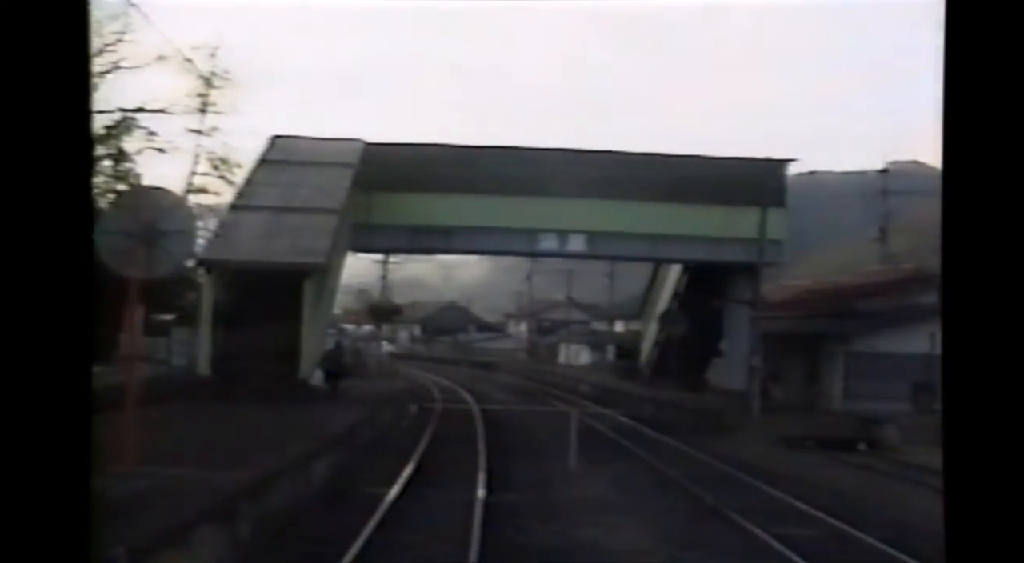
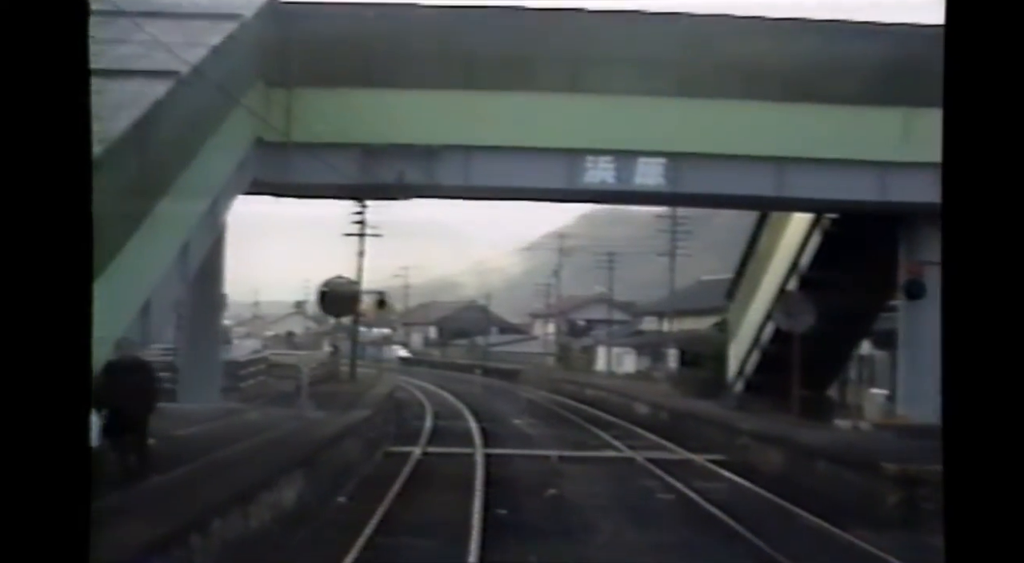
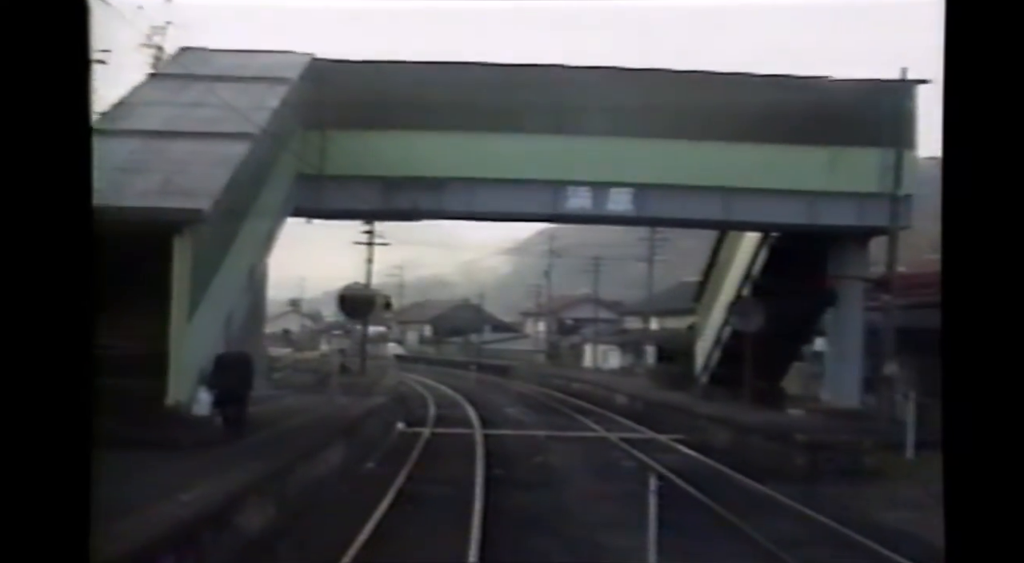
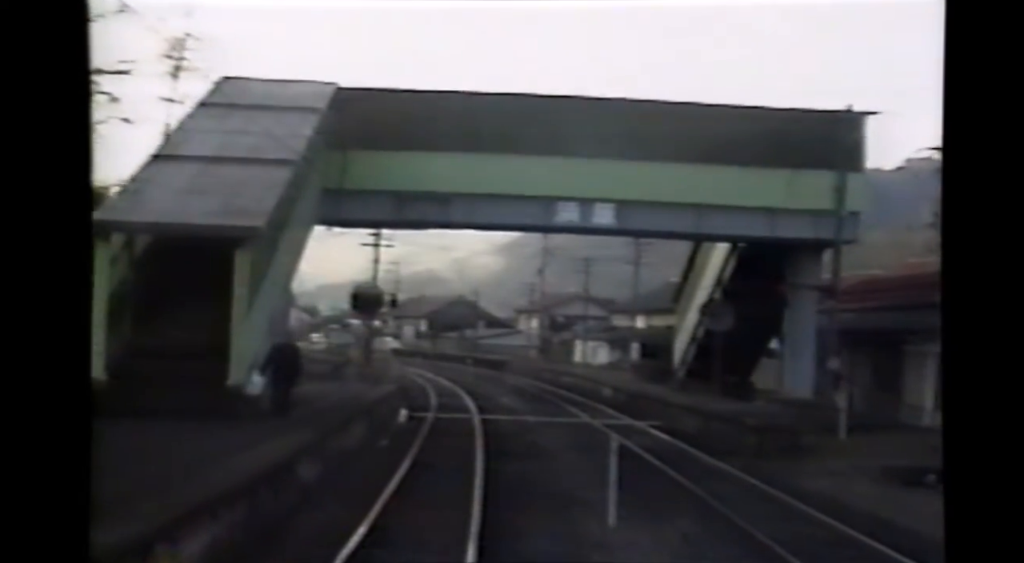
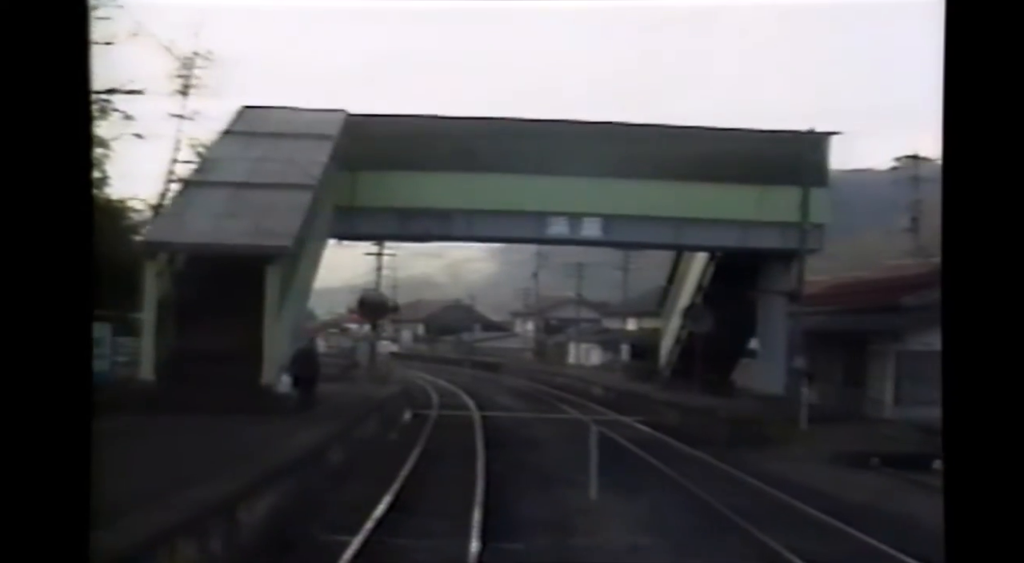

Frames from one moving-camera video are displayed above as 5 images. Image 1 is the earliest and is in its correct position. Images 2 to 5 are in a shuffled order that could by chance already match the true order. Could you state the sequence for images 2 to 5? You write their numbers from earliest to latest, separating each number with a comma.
5, 4, 3, 2
